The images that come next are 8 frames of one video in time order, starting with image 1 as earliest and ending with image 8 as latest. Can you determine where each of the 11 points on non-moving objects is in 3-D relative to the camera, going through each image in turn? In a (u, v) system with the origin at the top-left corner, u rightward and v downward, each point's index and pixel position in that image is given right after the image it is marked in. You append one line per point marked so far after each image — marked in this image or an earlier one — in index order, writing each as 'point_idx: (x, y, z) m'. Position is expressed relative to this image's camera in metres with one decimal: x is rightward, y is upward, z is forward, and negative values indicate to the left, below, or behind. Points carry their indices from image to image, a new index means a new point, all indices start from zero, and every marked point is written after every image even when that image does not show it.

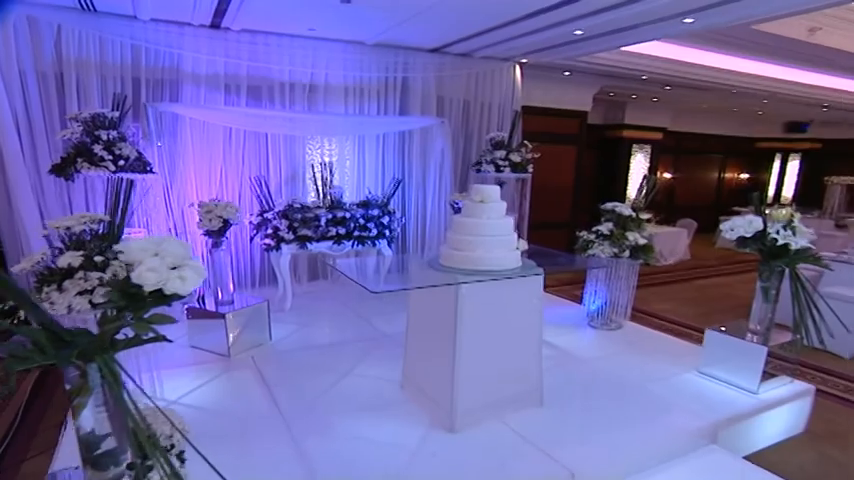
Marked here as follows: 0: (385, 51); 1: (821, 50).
0: (-0.4, +1.7, +5.0) m
1: (+3.9, +1.9, +5.7) m
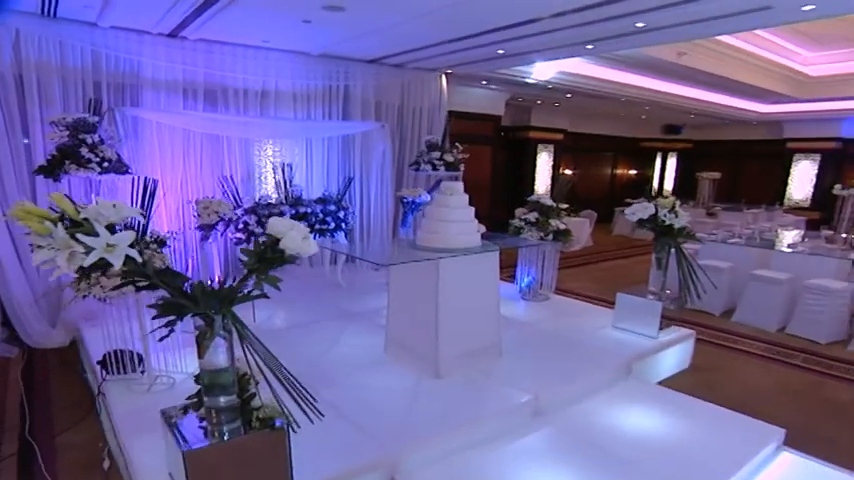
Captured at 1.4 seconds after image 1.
0: (-1.0, +1.7, +5.5) m
1: (+3.2, +2.1, +6.8) m
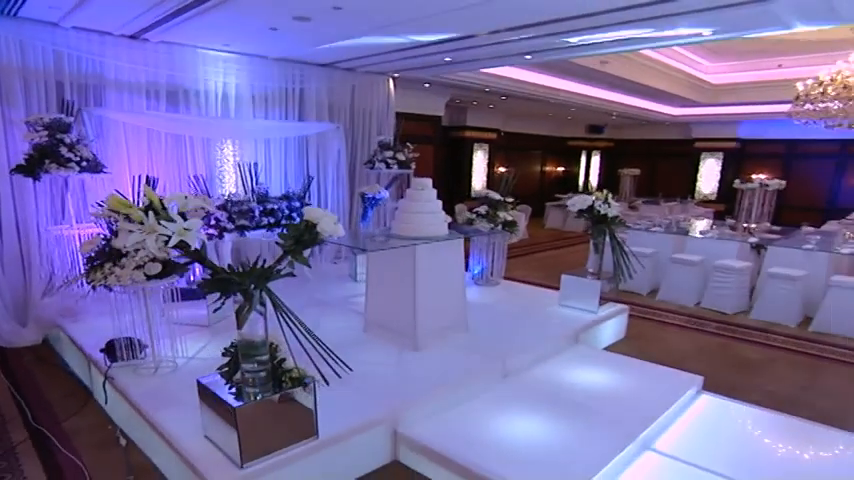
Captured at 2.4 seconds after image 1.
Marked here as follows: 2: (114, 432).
0: (-1.5, +1.8, +5.7) m
1: (+2.5, +2.2, +7.6) m
2: (-1.5, -0.9, +2.7) m
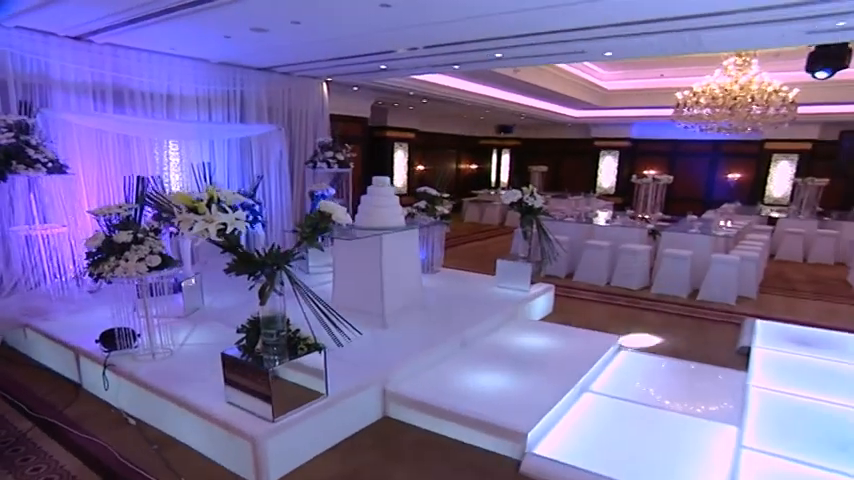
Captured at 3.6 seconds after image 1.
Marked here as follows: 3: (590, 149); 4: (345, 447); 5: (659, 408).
0: (-2.1, +1.8, +5.9) m
1: (+1.4, +2.4, +8.4) m
2: (-1.6, -0.9, +2.9) m
3: (+4.2, +2.3, +14.2) m
4: (-0.4, -1.0, +2.6) m
5: (+1.3, -0.9, +3.0) m
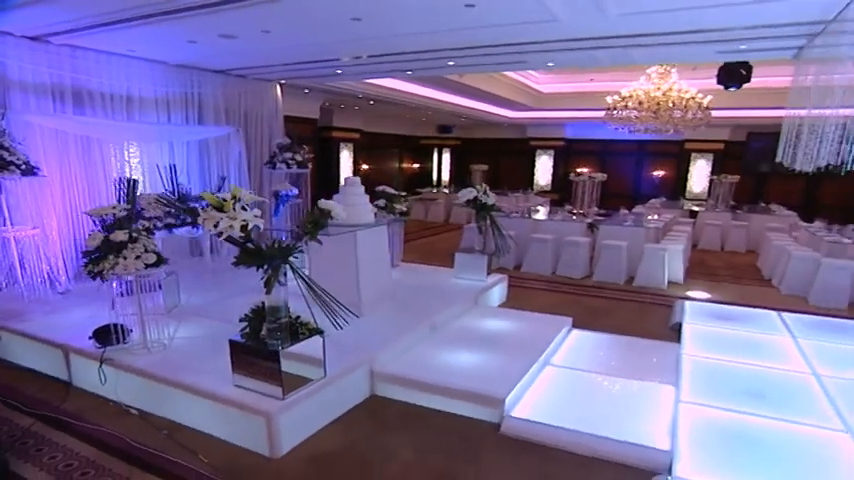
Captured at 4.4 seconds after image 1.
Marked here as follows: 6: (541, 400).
0: (-2.6, +1.8, +5.9) m
1: (+0.7, +2.4, +8.8) m
2: (-1.7, -0.9, +3.0) m
3: (+2.7, +2.5, +14.9) m
4: (-0.4, -0.9, +2.9) m
5: (+1.1, -0.9, +3.5) m
6: (+0.6, -0.9, +3.1) m
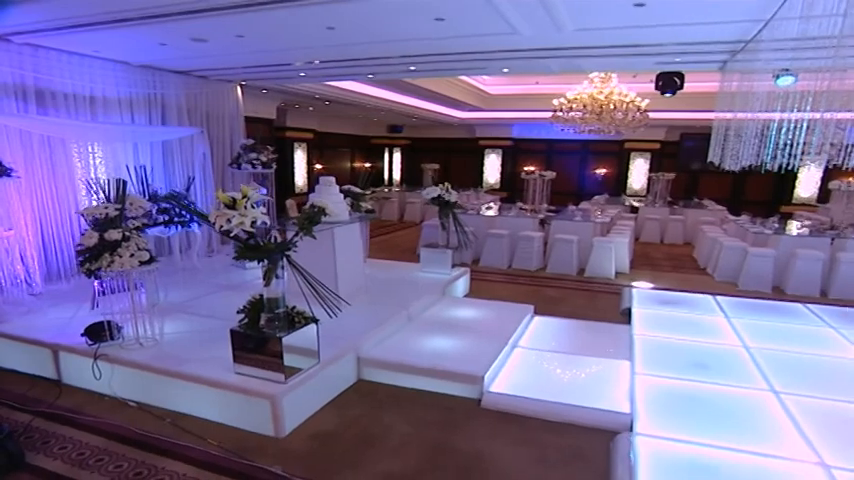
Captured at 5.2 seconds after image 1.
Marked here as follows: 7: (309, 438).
0: (-3.0, +1.8, +5.9) m
1: (0.0, +2.5, +9.1) m
2: (-1.8, -0.9, +3.1) m
3: (+1.4, +2.6, +15.4) m
4: (-0.5, -0.9, +3.1) m
5: (+1.0, -0.8, +3.8) m
6: (+0.5, -0.9, +3.5) m
7: (-0.6, -1.0, +2.7) m
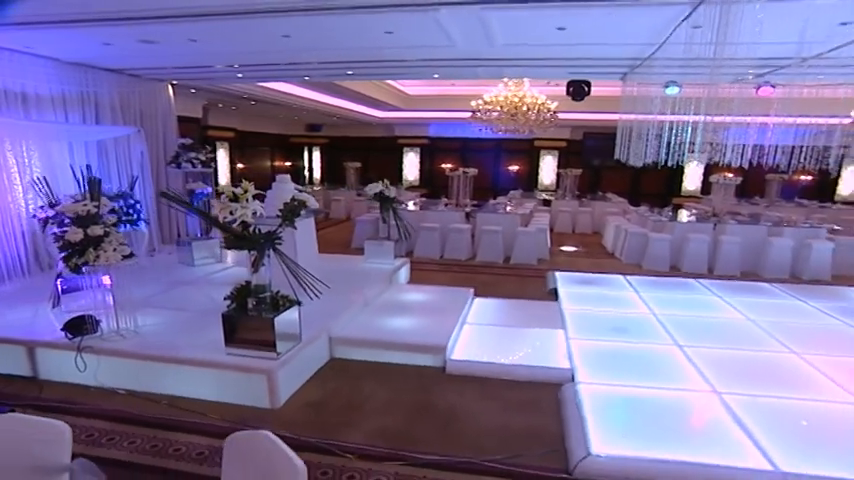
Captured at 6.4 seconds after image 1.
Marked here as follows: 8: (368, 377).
0: (-3.6, +1.8, +5.8) m
1: (-1.3, +2.6, +9.4) m
2: (-1.9, -0.9, +3.3) m
3: (-0.9, +2.7, +15.9) m
4: (-0.7, -0.9, +3.4) m
5: (+0.7, -0.7, +4.4) m
6: (+0.3, -0.8, +4.0) m
7: (-0.7, -0.9, +3.1) m
8: (-0.4, -0.9, +3.5) m
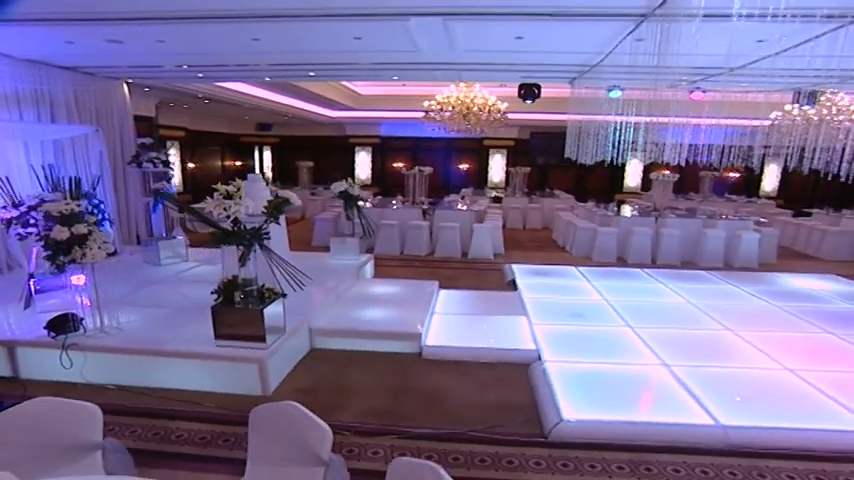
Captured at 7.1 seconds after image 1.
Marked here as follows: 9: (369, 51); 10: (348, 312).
0: (-4.0, +1.8, +5.7) m
1: (-2.0, +2.6, +9.5) m
2: (-2.0, -0.9, +3.3) m
3: (-2.2, +2.7, +16.0) m
4: (-0.8, -0.8, +3.6) m
5: (+0.5, -0.7, +4.7) m
6: (+0.1, -0.7, +4.2) m
7: (-0.8, -0.9, +3.2) m
8: (-0.5, -0.8, +3.7) m
9: (-0.5, +1.8, +5.1) m
10: (-0.6, -0.6, +4.5) m
